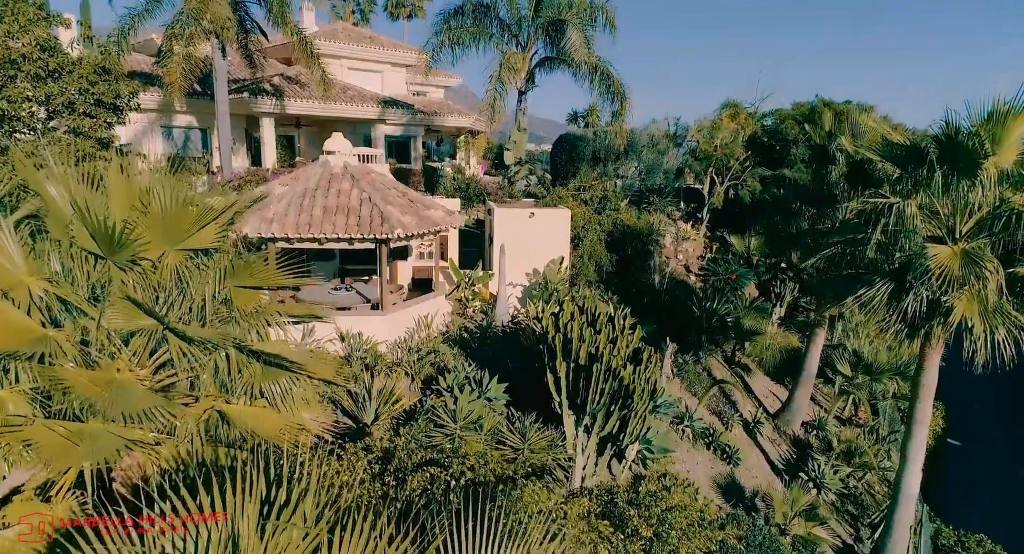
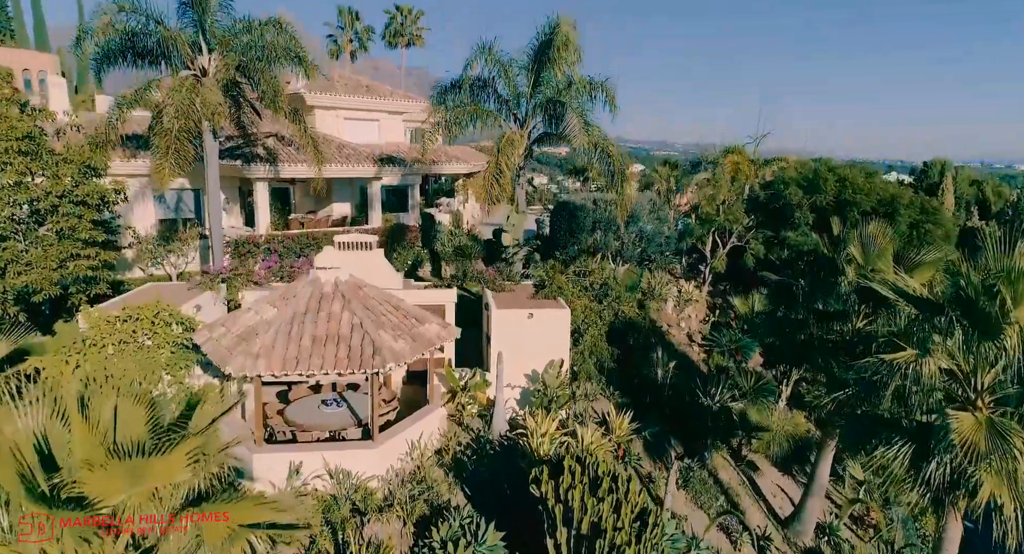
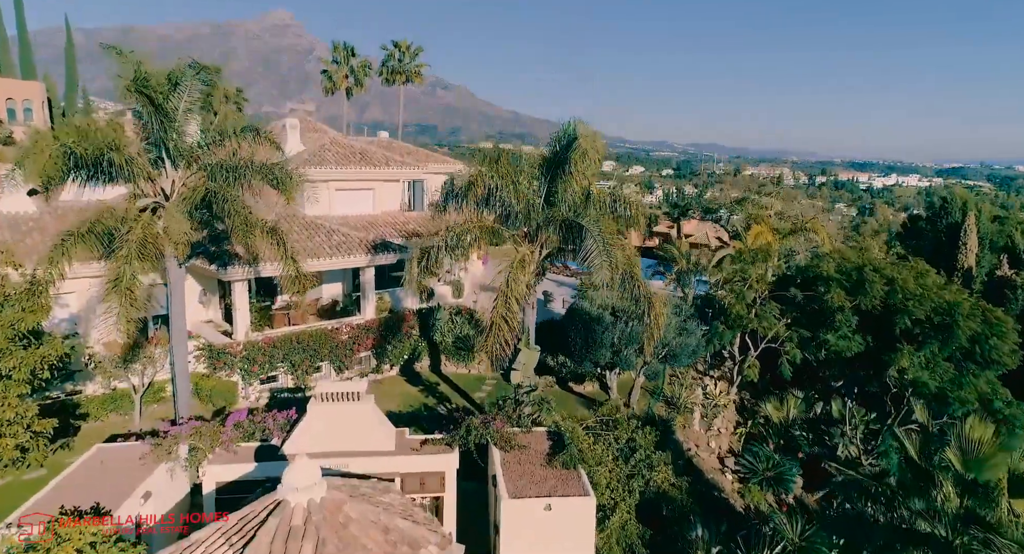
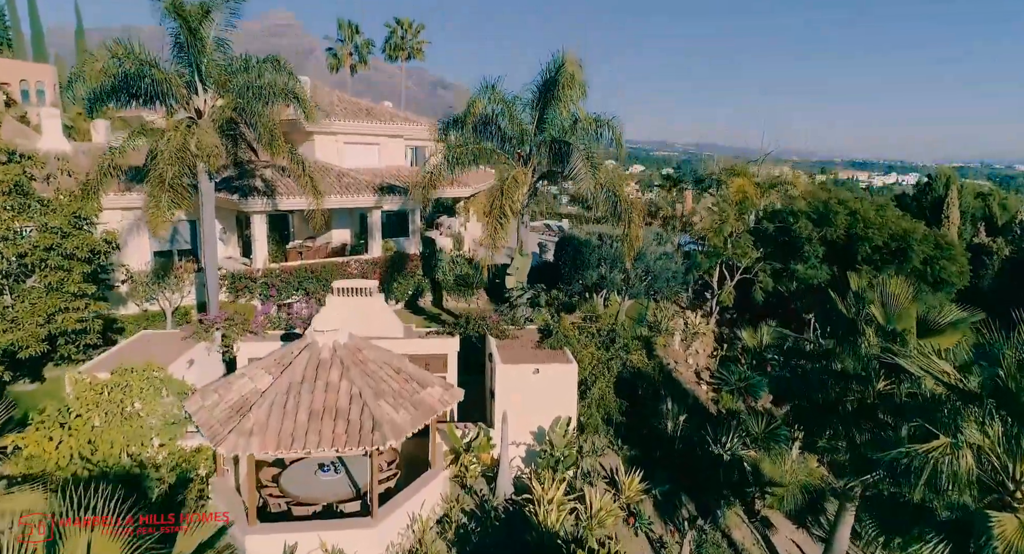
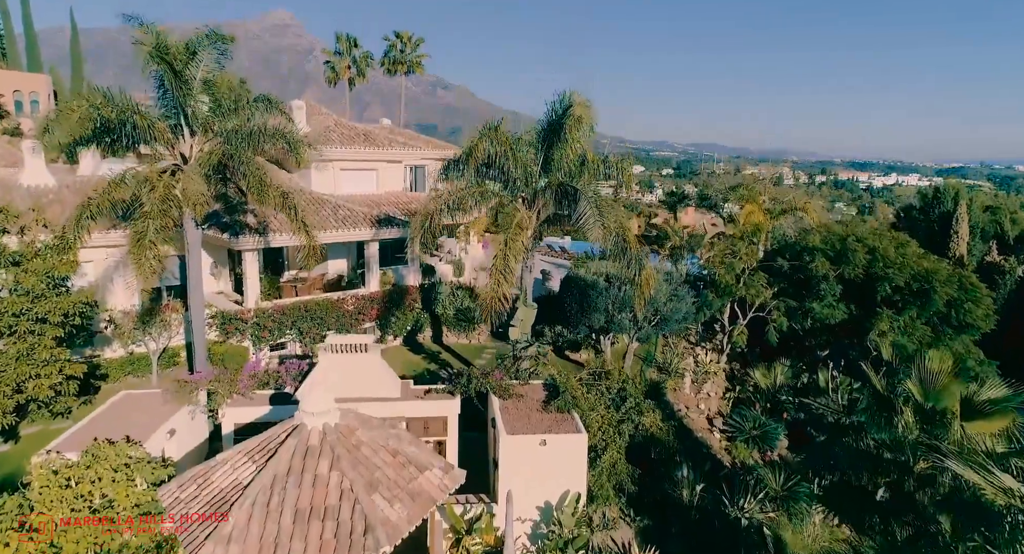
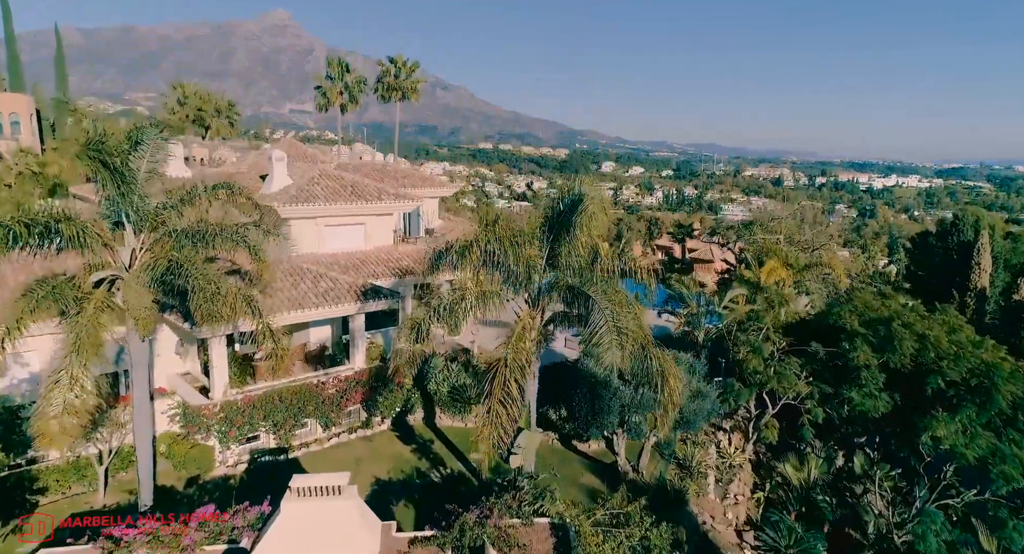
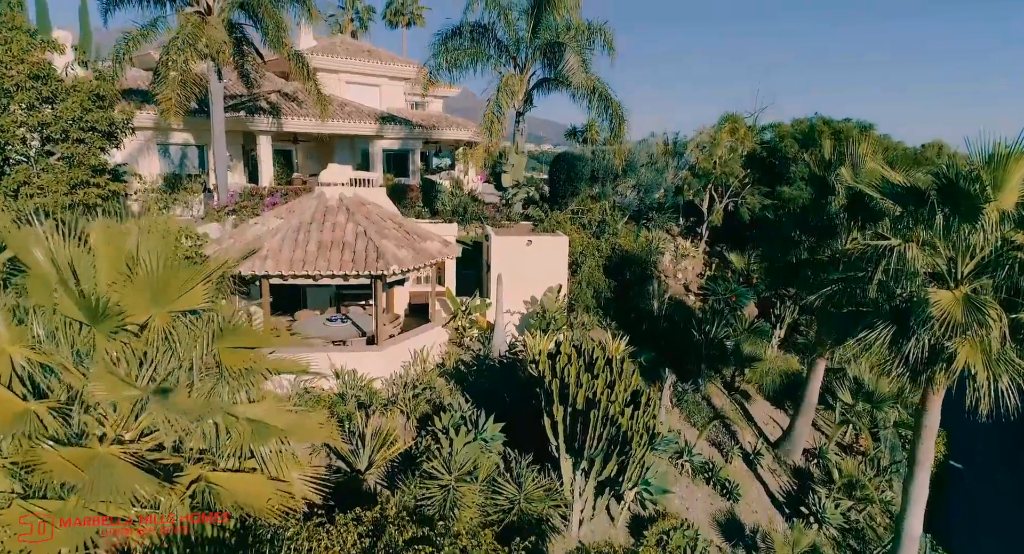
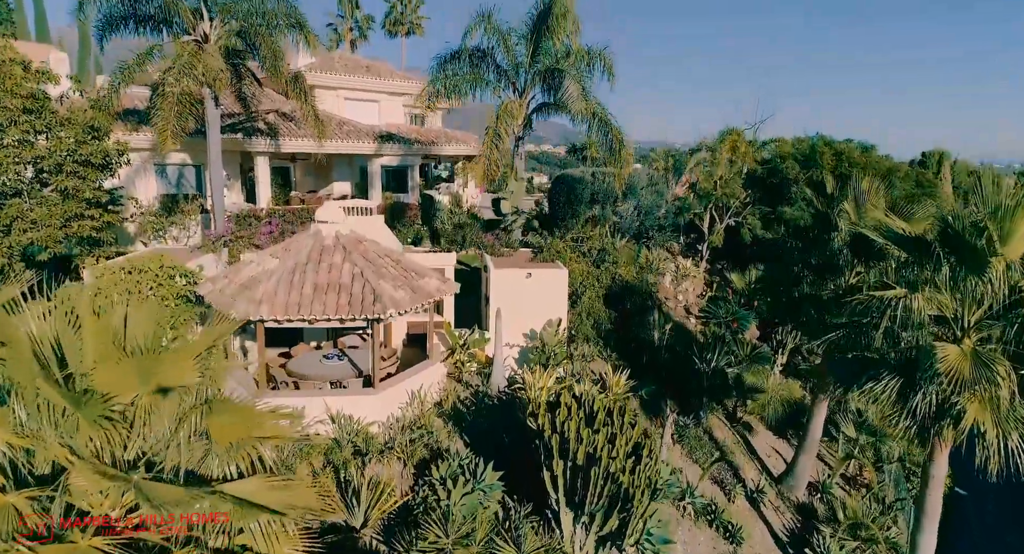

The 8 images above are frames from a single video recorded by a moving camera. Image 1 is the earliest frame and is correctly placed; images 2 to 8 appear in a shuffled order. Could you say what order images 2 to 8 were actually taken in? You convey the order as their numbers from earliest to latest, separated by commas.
7, 8, 2, 4, 5, 3, 6
